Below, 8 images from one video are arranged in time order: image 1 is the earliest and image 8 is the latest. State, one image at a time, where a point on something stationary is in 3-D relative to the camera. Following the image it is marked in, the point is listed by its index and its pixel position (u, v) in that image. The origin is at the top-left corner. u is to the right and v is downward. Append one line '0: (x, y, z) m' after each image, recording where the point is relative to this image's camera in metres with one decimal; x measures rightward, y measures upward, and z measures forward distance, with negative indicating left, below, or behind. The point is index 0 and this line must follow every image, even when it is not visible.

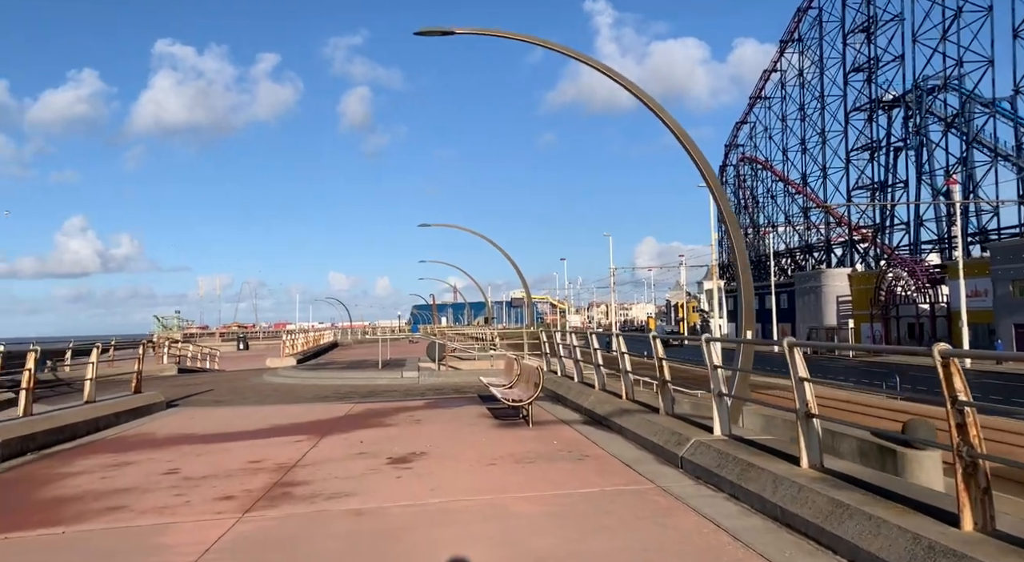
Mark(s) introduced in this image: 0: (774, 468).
0: (+2.1, -1.5, +5.7) m
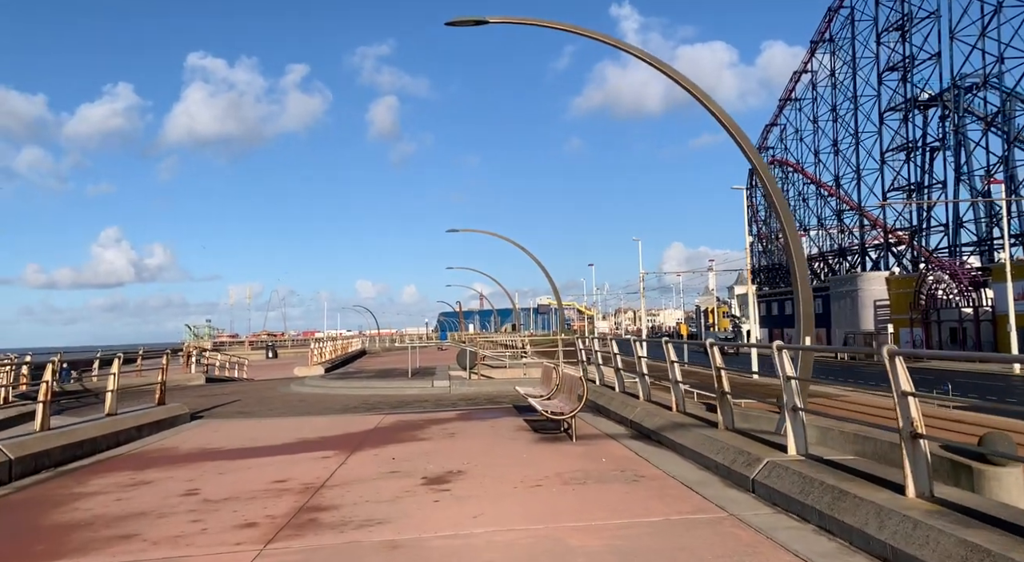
0: (+2.5, -1.5, +4.9) m
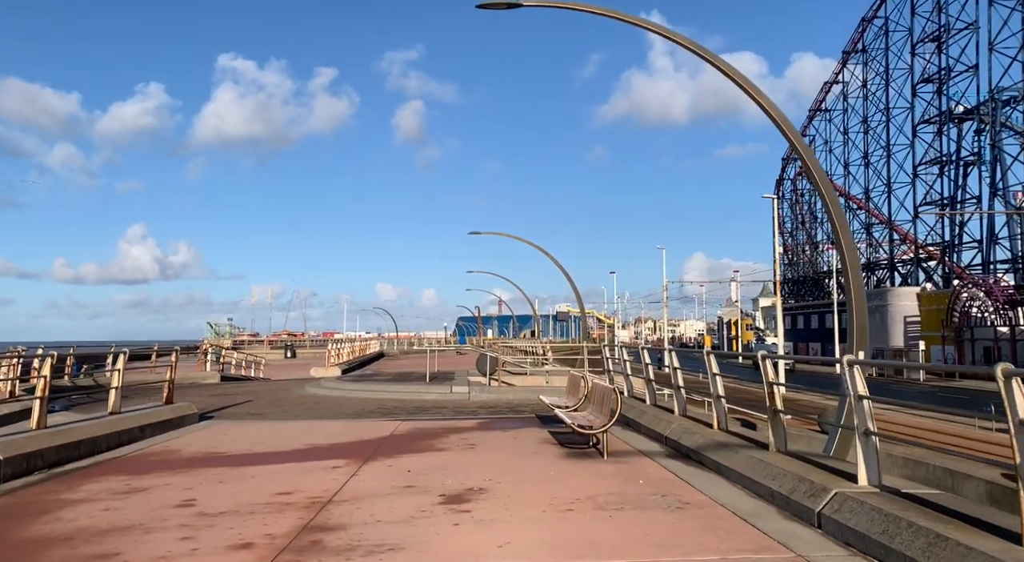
0: (+2.7, -1.5, +4.1) m
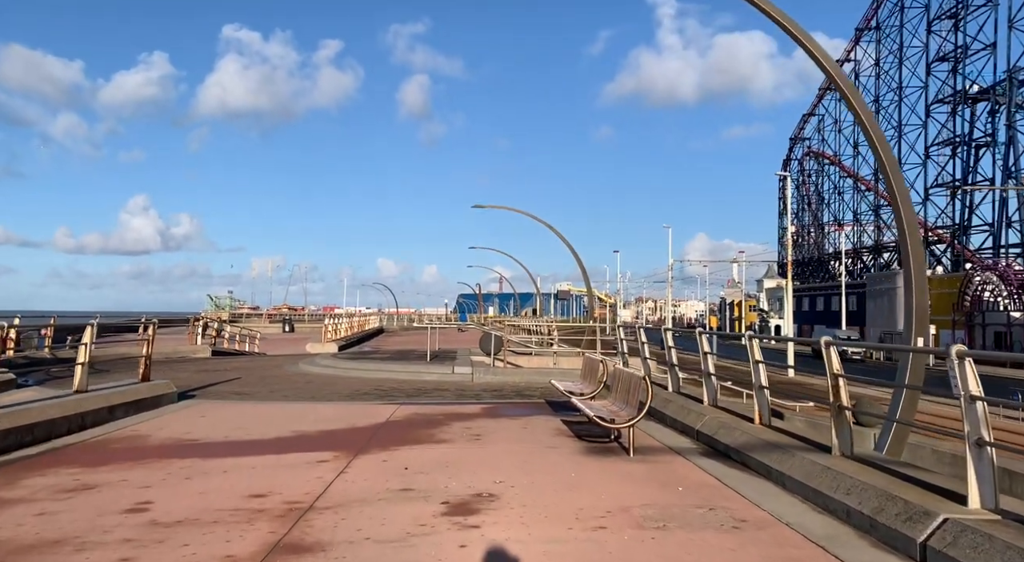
0: (+2.8, -1.4, +2.9) m
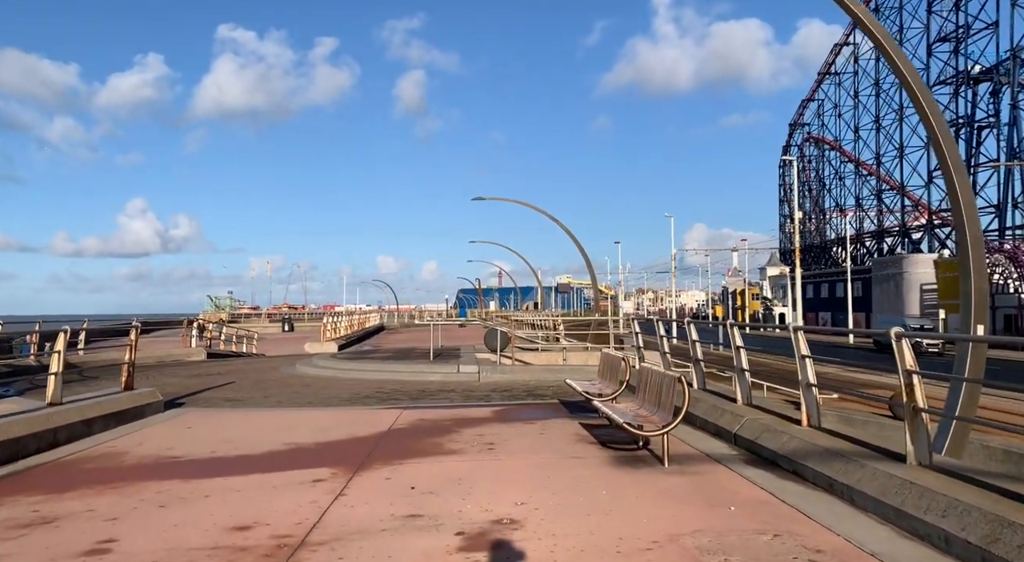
0: (+3.0, -1.2, +2.0) m
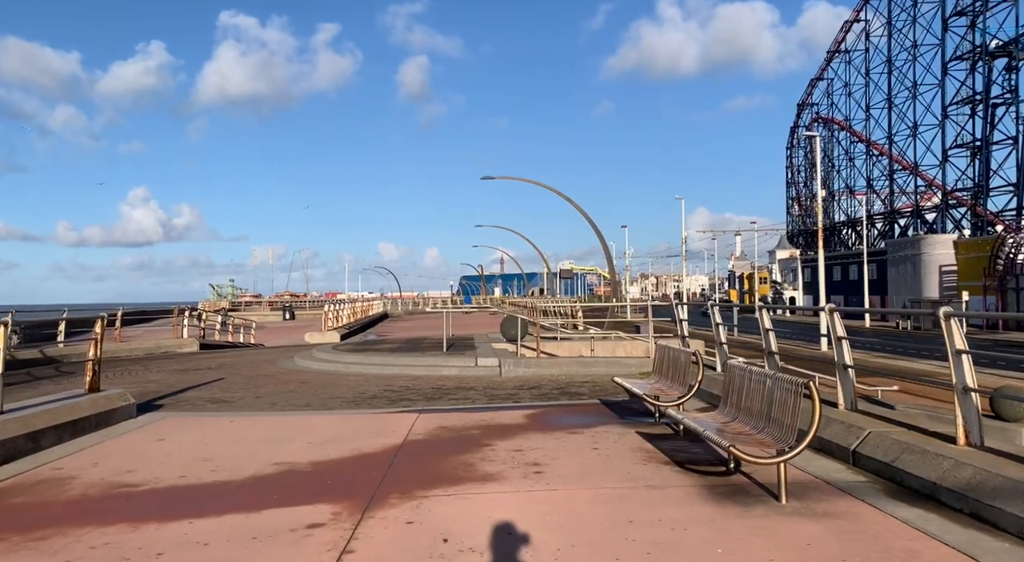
0: (+3.4, -1.1, +0.2) m
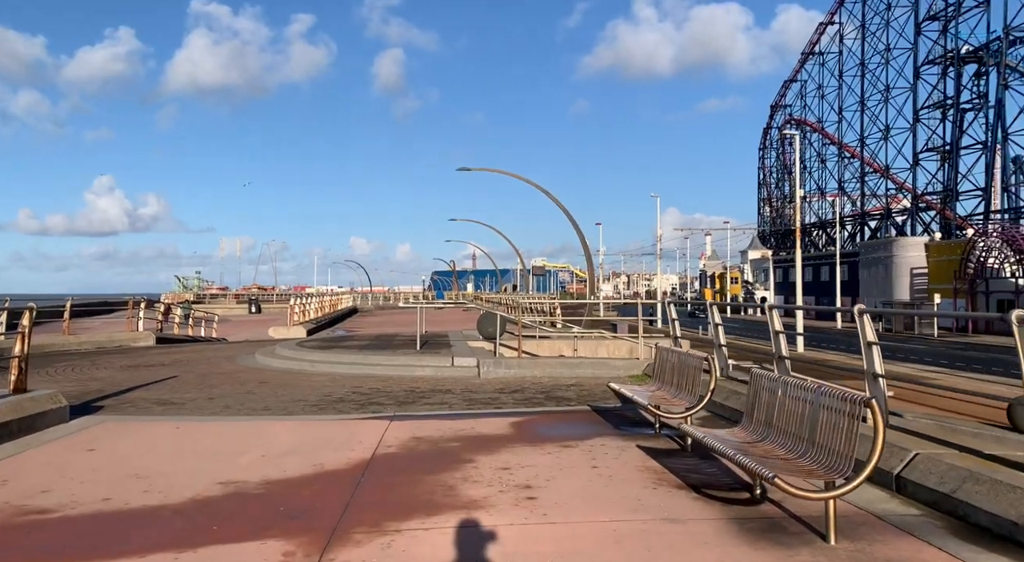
0: (+3.6, -1.1, -0.7) m
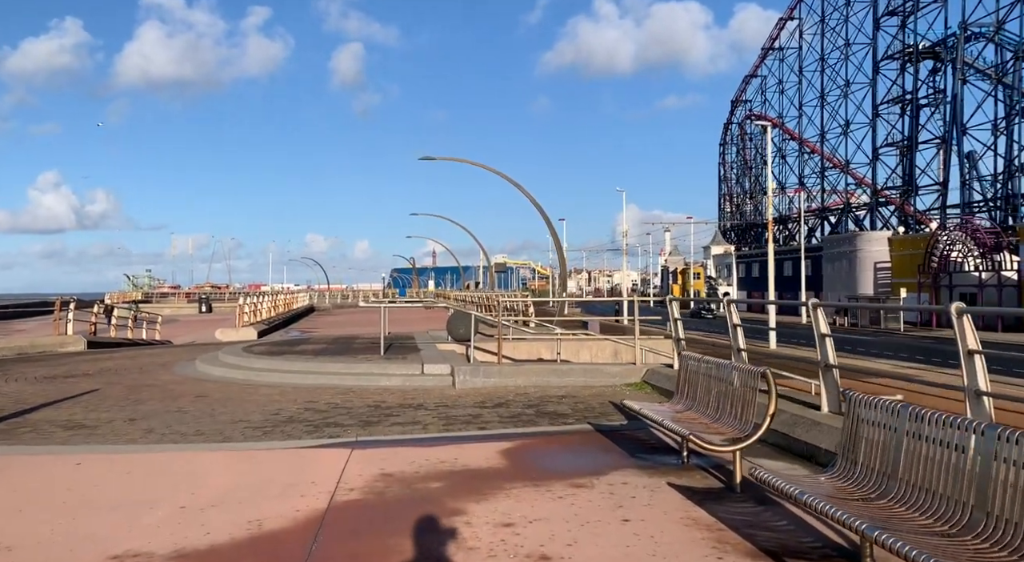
0: (+4.0, -1.1, -2.0) m
